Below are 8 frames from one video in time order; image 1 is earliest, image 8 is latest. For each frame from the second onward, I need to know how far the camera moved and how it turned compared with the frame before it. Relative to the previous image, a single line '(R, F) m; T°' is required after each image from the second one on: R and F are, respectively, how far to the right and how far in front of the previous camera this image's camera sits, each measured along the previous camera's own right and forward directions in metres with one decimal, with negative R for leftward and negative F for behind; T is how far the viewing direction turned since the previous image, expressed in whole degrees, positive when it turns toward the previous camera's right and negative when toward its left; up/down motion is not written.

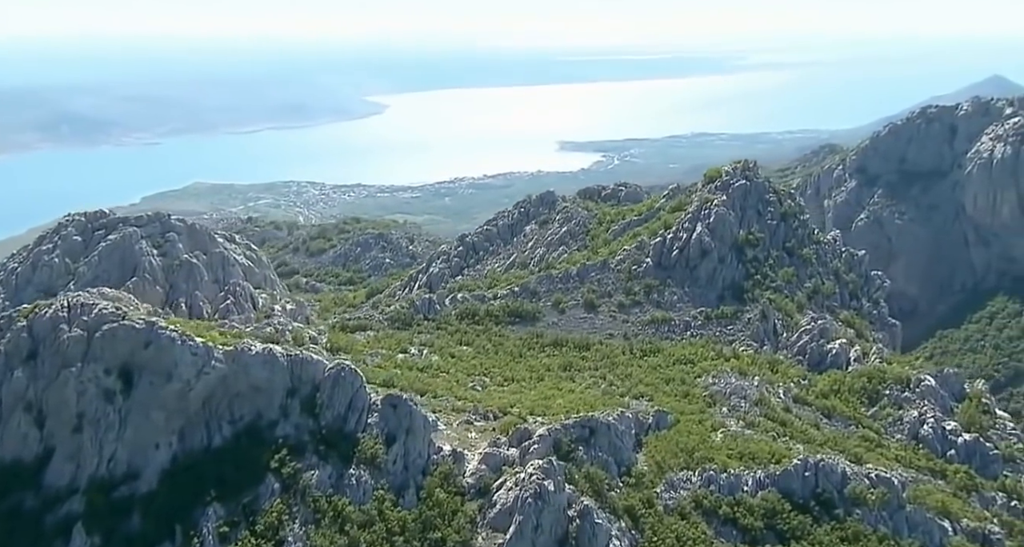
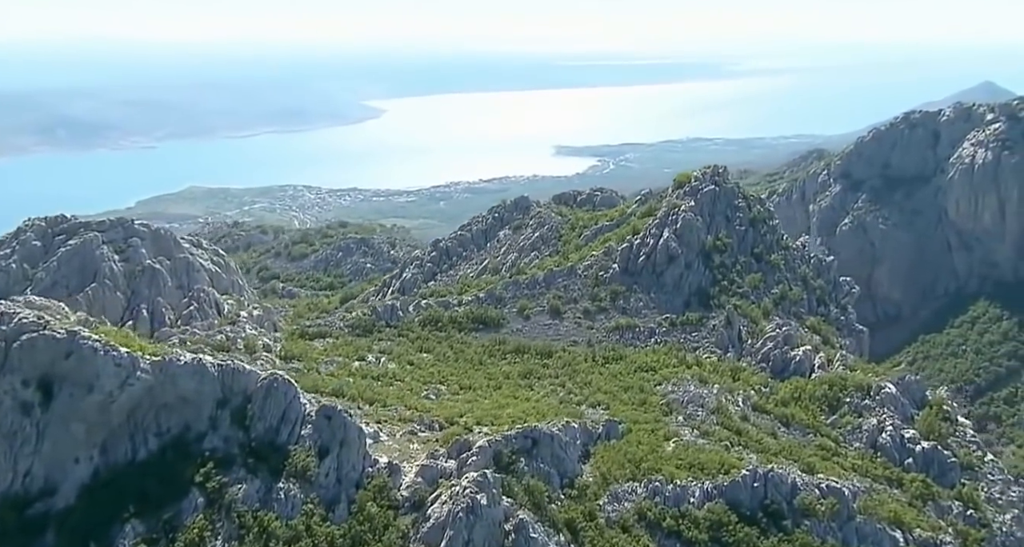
(+1.6, +0.4) m; 0°
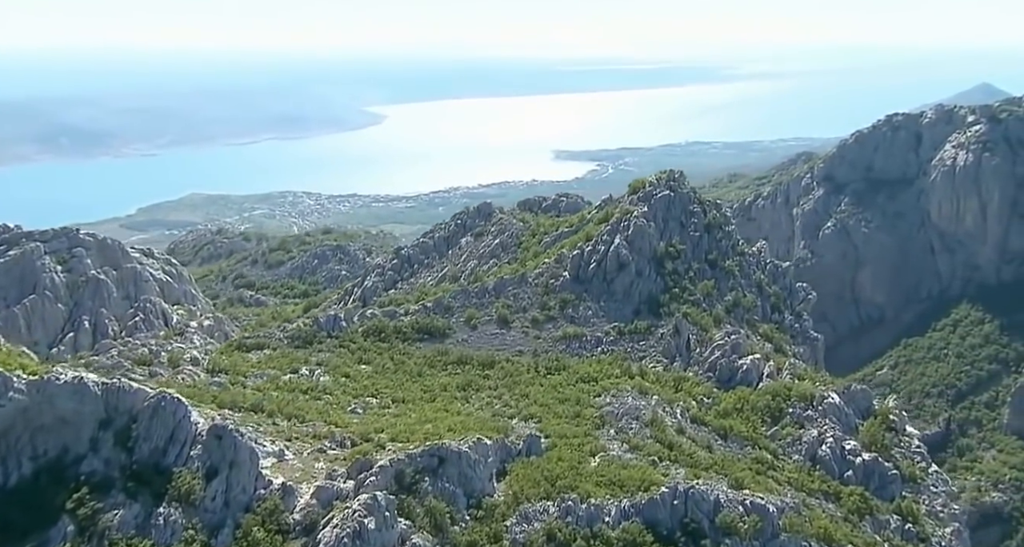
(+2.7, +0.9) m; 0°
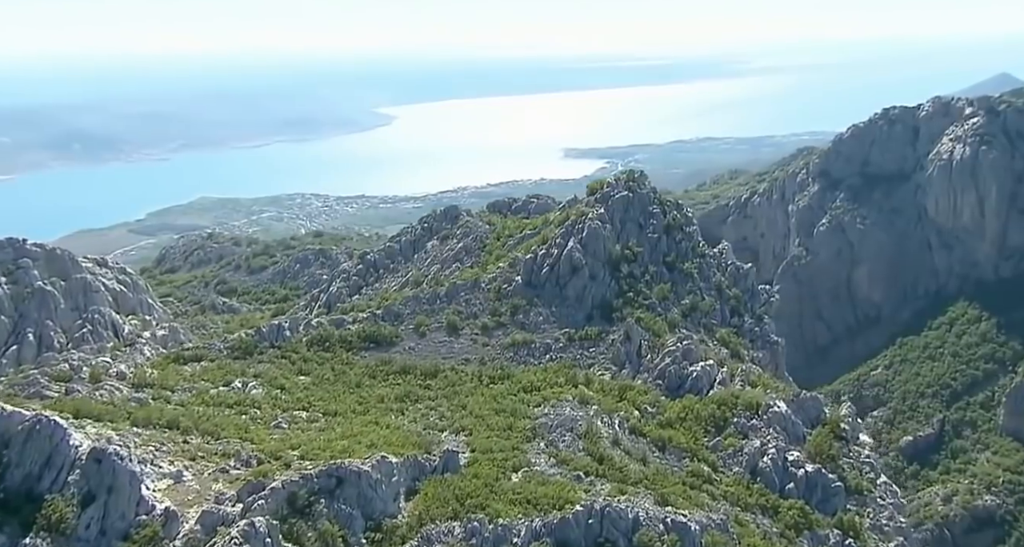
(+2.9, +1.2) m; -1°
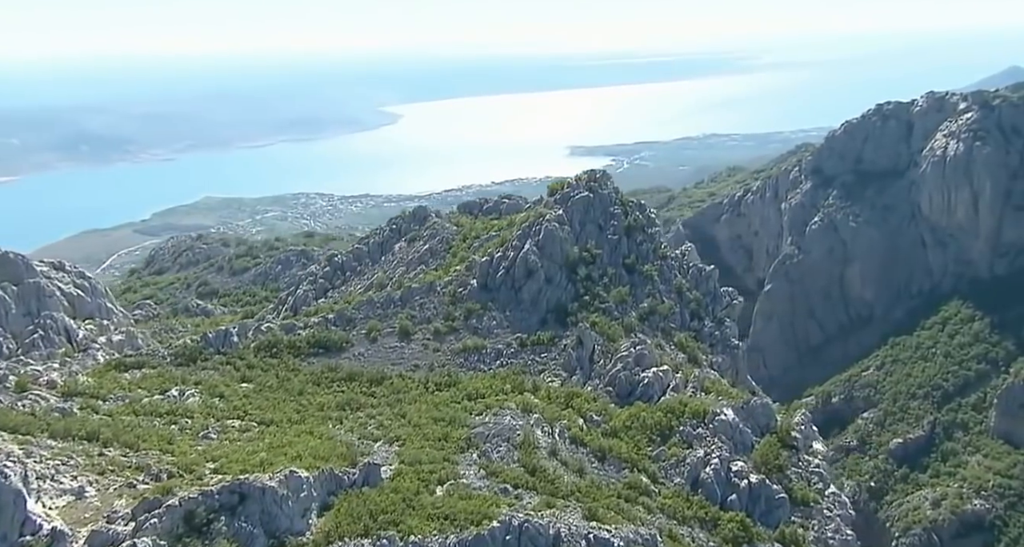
(+2.5, +1.0) m; 0°
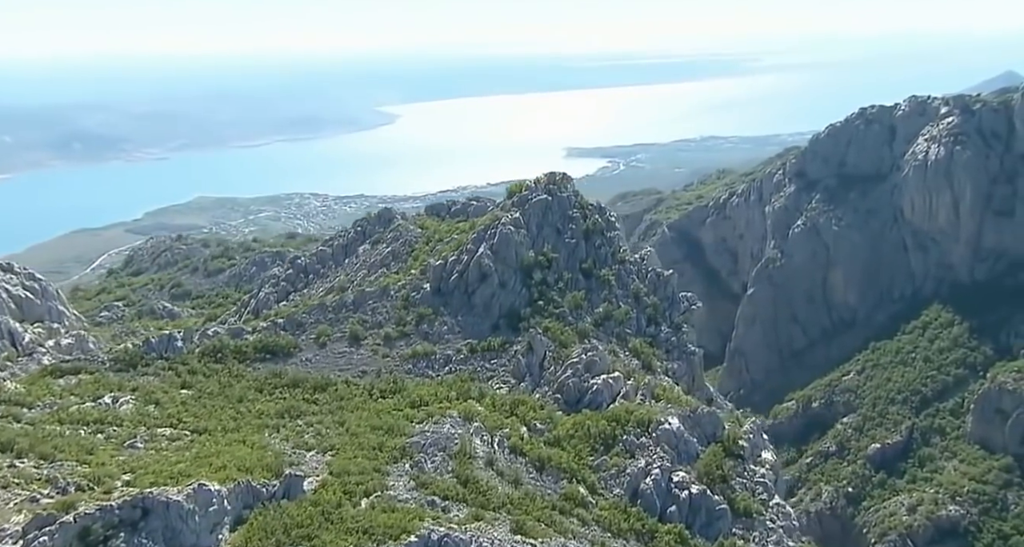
(+1.9, +0.8) m; 0°
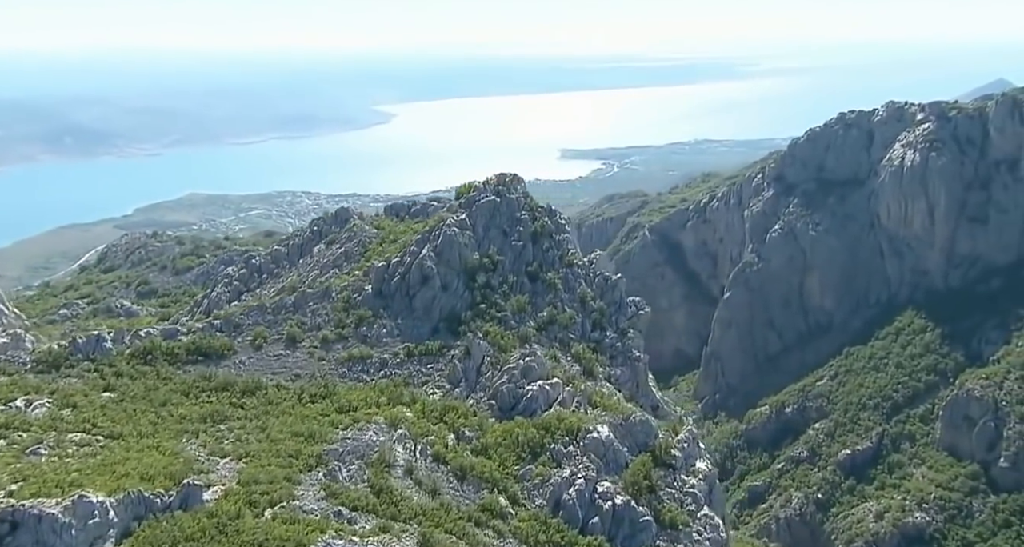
(+2.3, +0.8) m; +1°
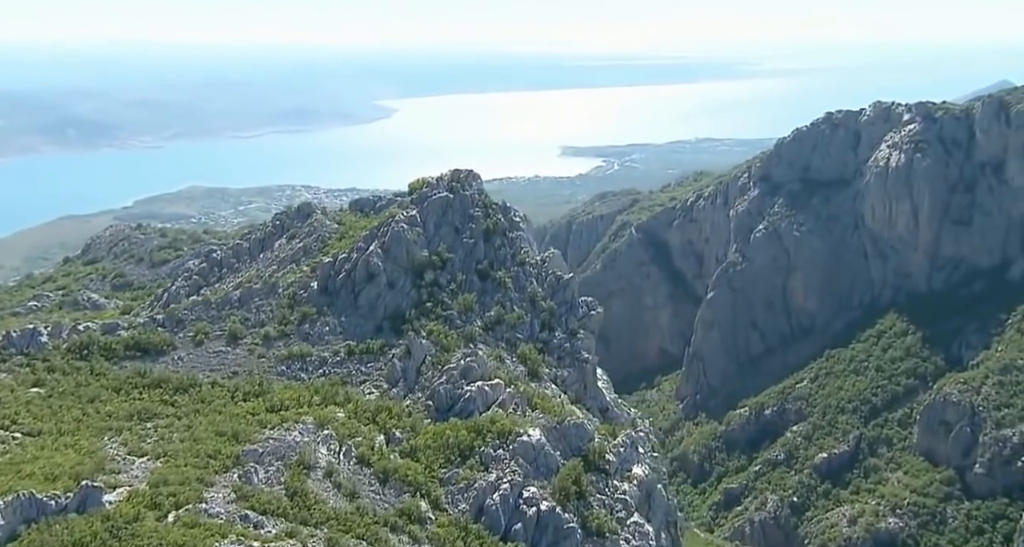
(+2.3, +0.7) m; 0°
